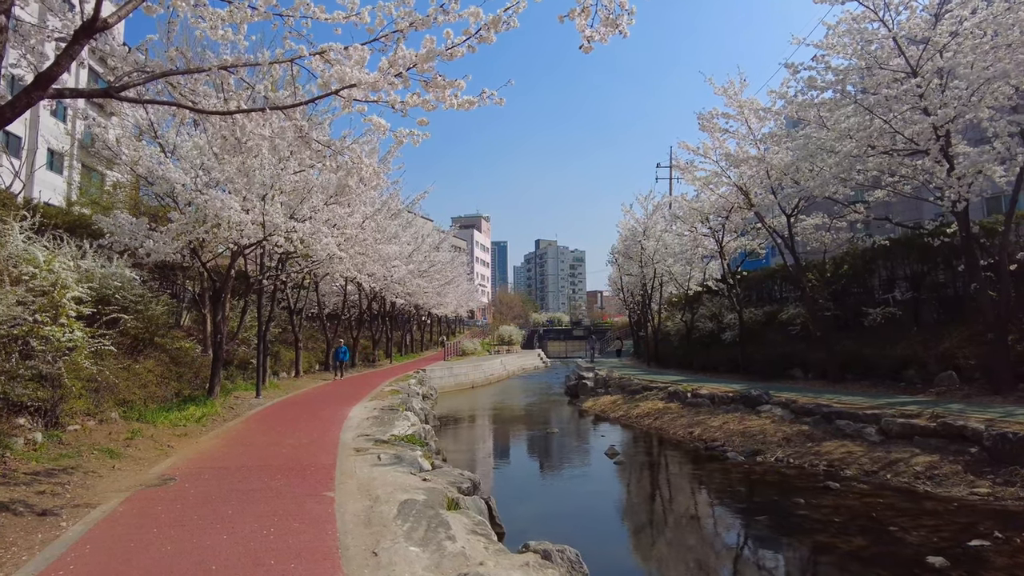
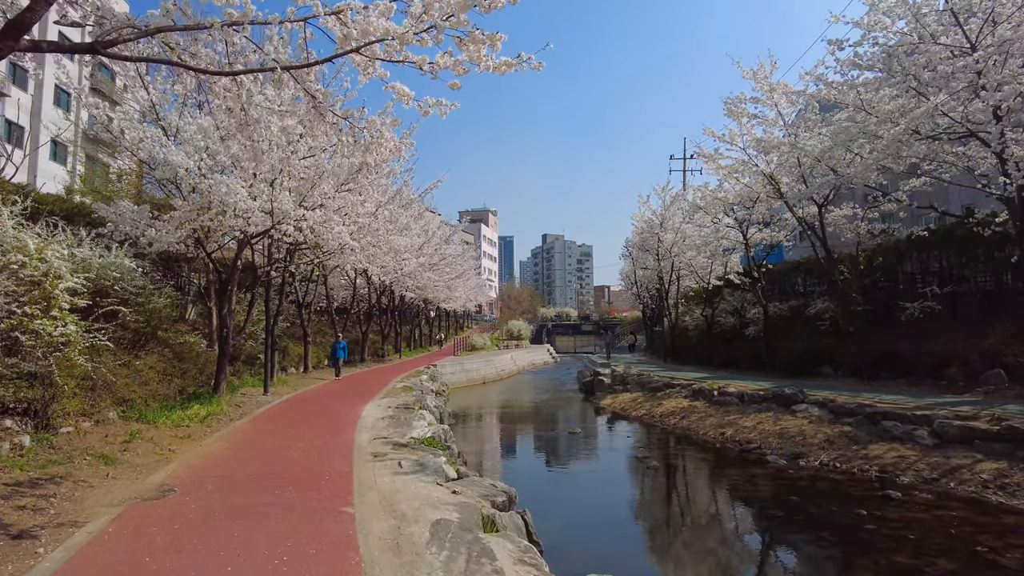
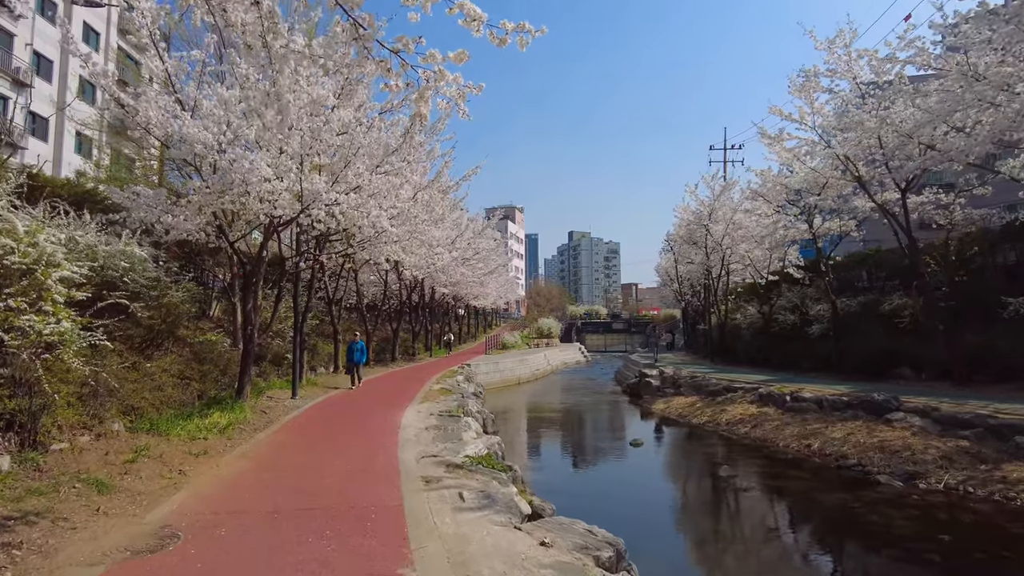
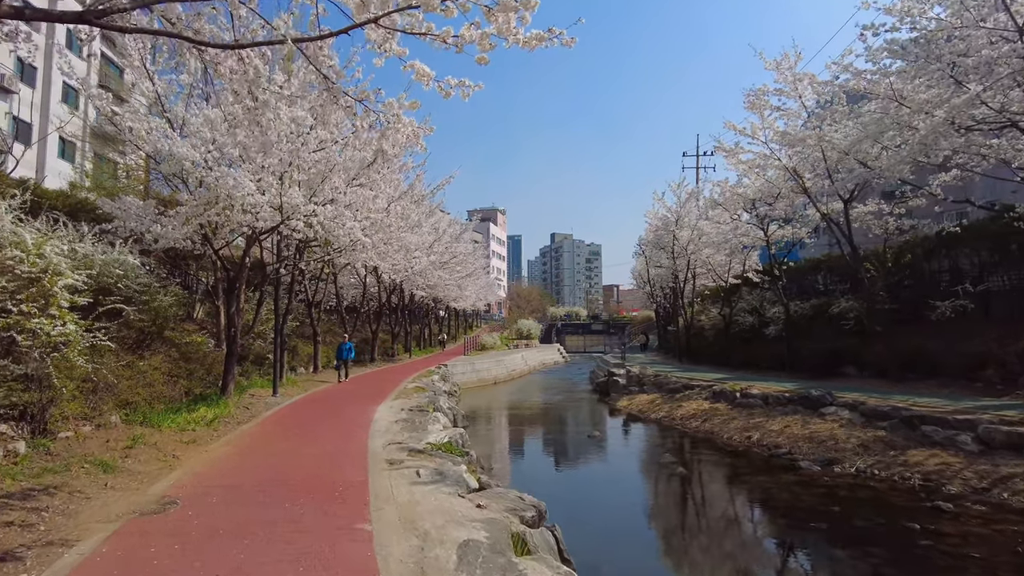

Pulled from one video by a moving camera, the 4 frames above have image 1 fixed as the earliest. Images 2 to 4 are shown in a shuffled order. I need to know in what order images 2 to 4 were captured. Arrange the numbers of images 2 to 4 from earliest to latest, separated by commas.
2, 4, 3
